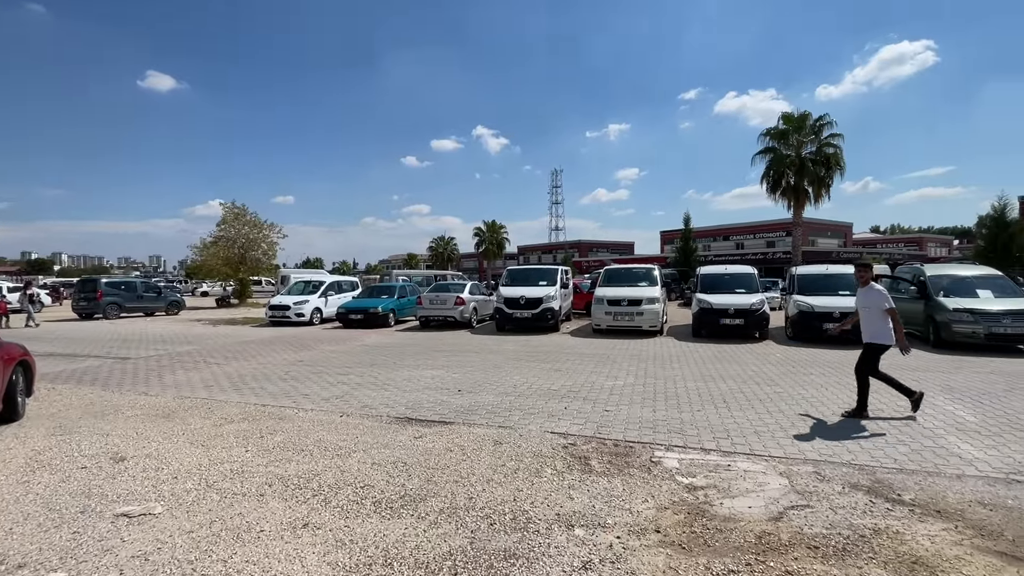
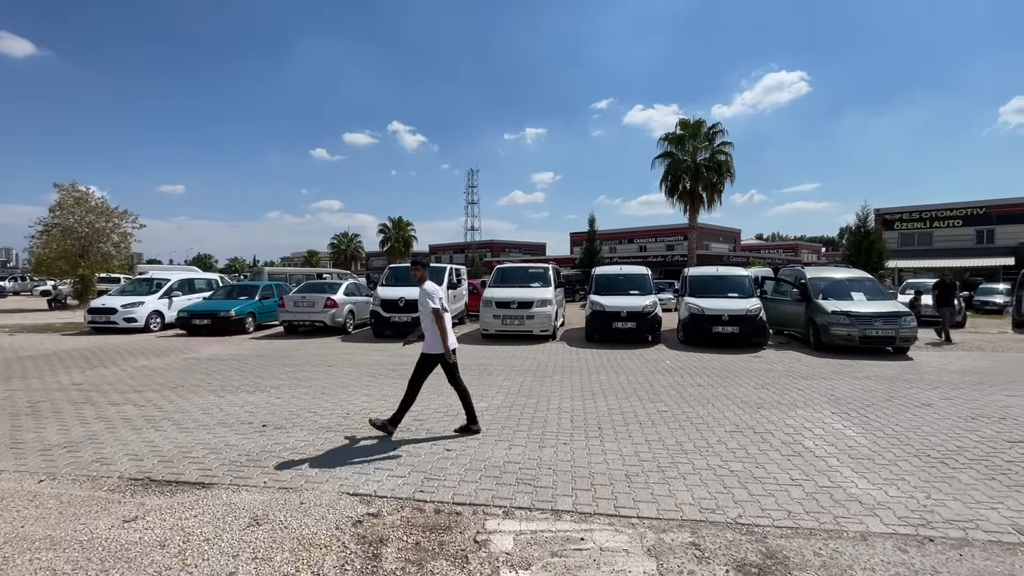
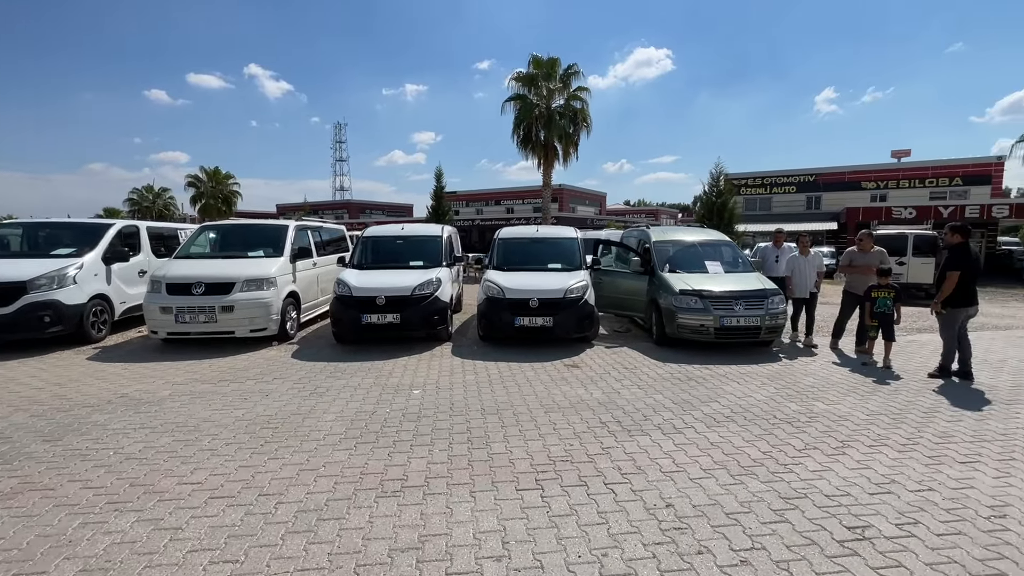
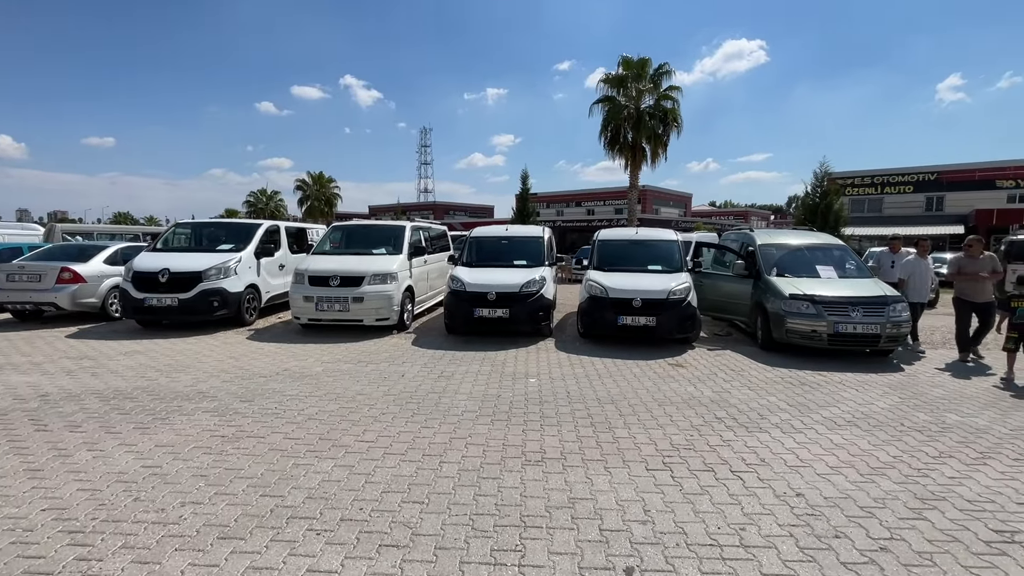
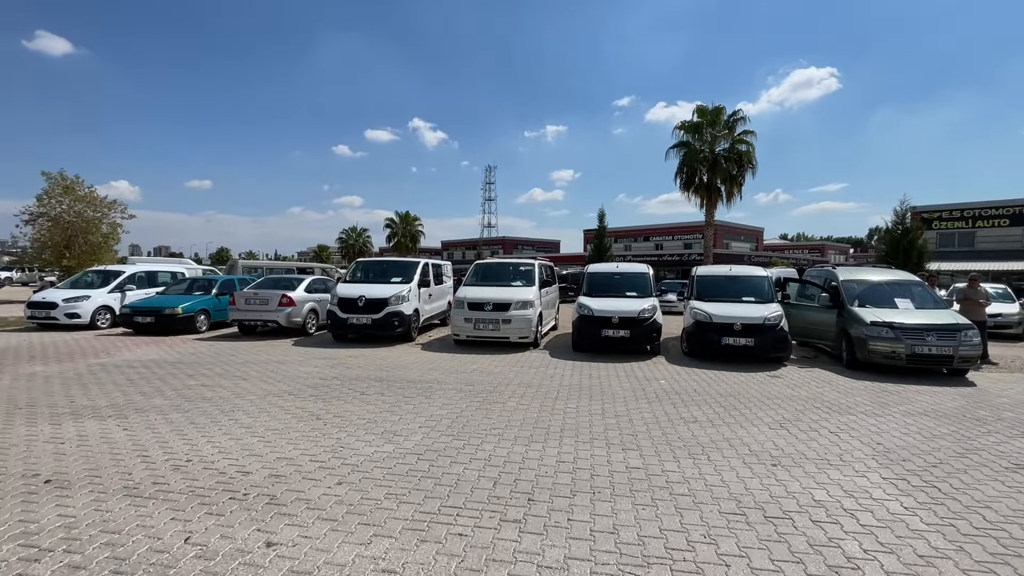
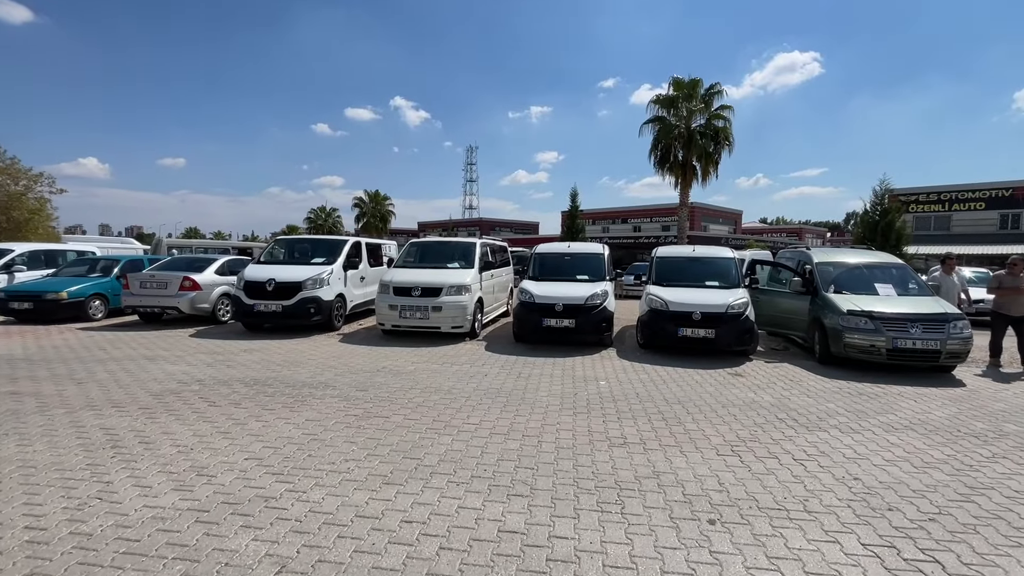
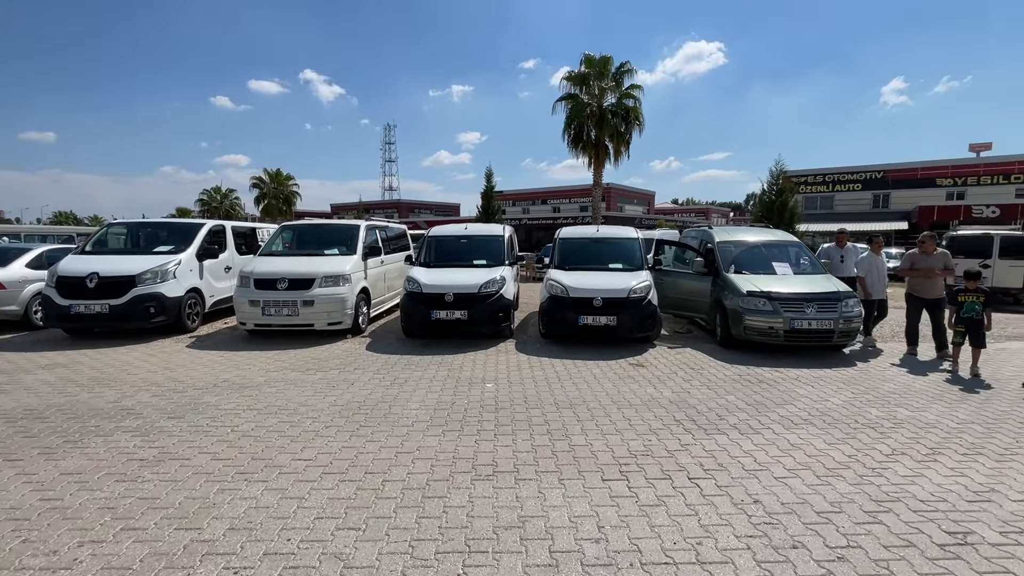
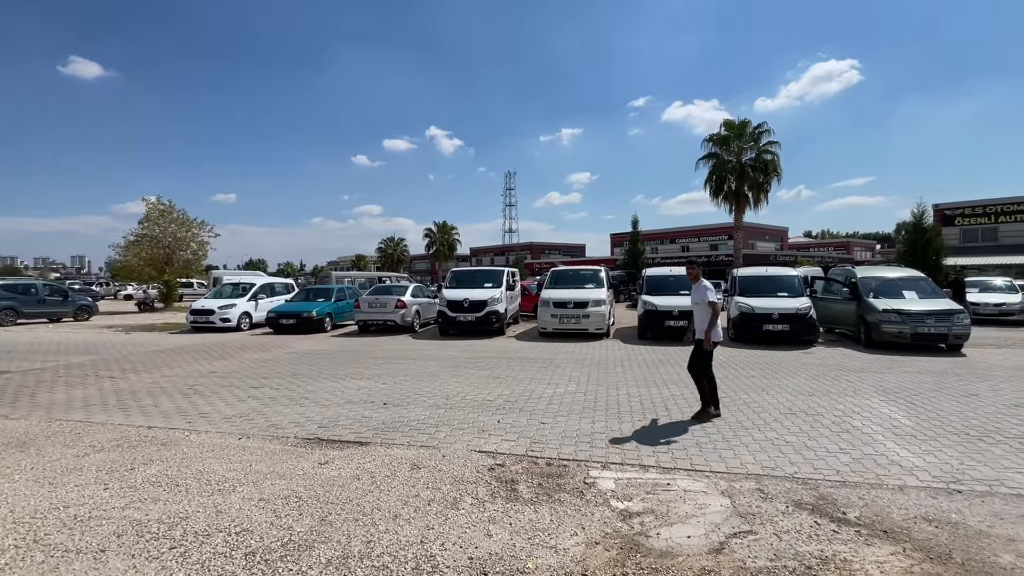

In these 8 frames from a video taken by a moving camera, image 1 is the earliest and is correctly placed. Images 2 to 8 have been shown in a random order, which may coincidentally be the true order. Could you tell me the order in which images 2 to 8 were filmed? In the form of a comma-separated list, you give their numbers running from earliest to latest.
8, 2, 5, 6, 4, 7, 3
